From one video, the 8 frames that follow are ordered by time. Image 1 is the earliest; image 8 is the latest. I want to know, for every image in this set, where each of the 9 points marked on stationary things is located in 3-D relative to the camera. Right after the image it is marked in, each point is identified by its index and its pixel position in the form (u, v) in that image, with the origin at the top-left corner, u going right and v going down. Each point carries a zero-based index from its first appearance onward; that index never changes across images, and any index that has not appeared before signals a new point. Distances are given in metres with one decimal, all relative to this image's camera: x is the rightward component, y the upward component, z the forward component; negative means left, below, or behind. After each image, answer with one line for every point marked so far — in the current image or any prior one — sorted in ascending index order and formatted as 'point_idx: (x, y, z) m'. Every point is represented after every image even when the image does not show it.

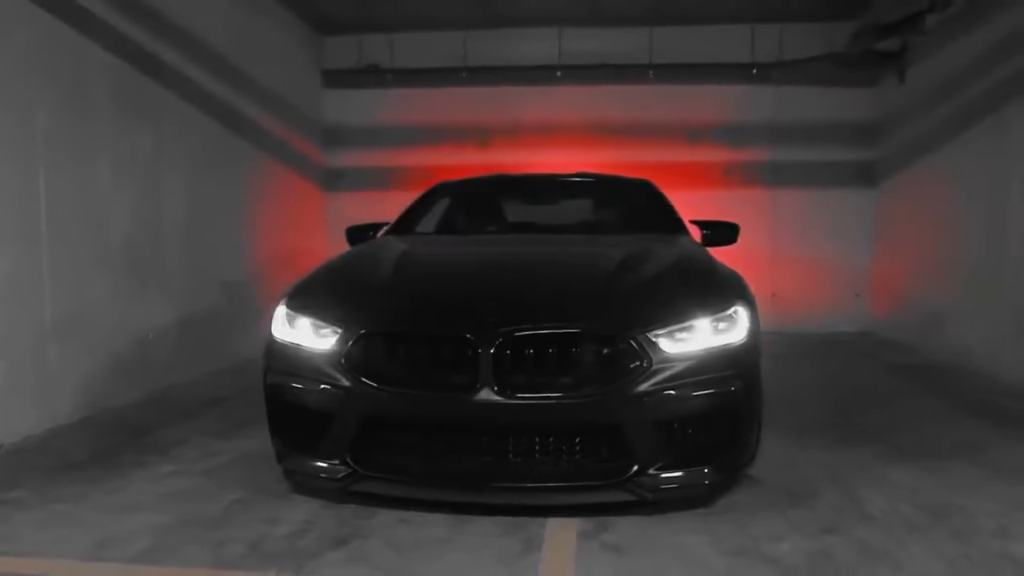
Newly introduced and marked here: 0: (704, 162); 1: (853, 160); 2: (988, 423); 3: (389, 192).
0: (+1.8, +1.2, +8.0) m
1: (+3.2, +1.2, +7.8) m
2: (+2.4, -0.7, +4.1) m
3: (-1.2, +1.0, +8.2) m
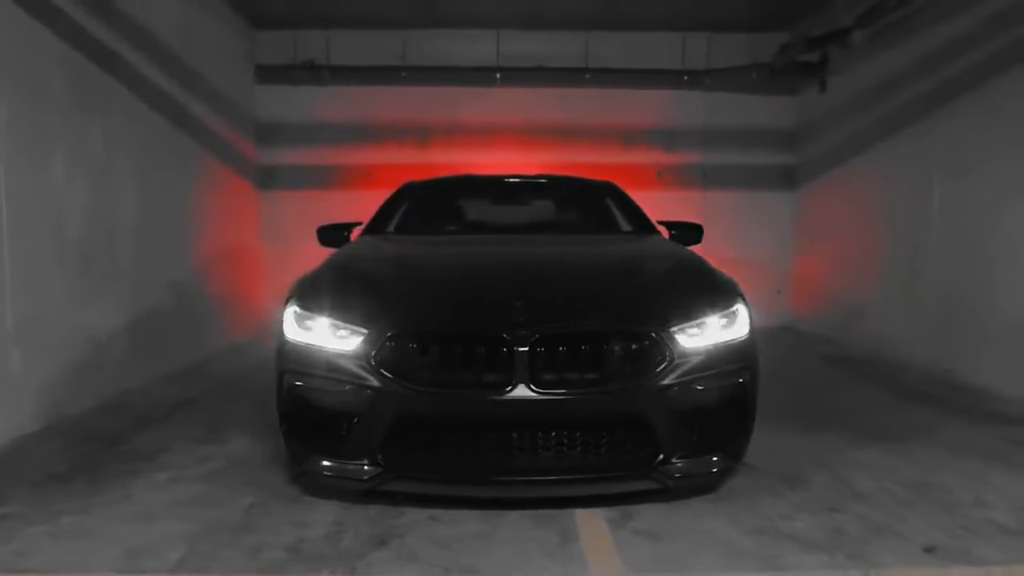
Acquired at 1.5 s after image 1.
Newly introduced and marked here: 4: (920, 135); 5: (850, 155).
0: (+1.2, +1.3, +8.2) m
1: (+2.6, +1.3, +8.3) m
2: (+2.3, -0.7, +4.5) m
3: (-1.8, +1.0, +8.1) m
4: (+2.9, +1.1, +5.8) m
5: (+2.9, +1.2, +7.0) m
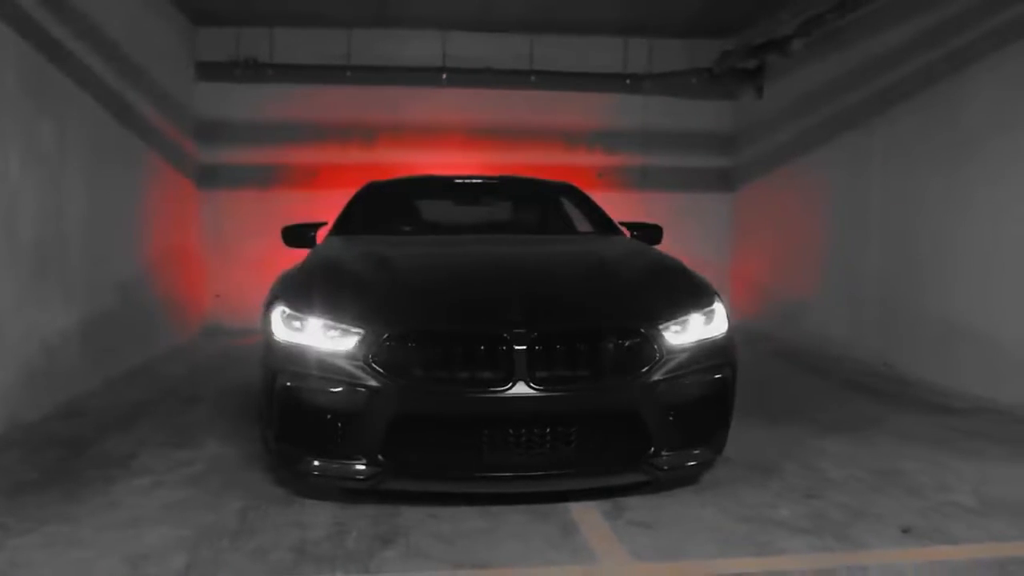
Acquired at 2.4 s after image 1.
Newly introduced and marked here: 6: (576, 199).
0: (+0.7, +1.3, +8.4) m
1: (+2.1, +1.3, +8.5) m
2: (+2.1, -0.6, +4.7) m
3: (-2.4, +1.0, +8.0) m
4: (+2.6, +1.1, +6.1) m
5: (+2.4, +1.2, +7.3) m
6: (+0.4, +0.6, +5.1) m
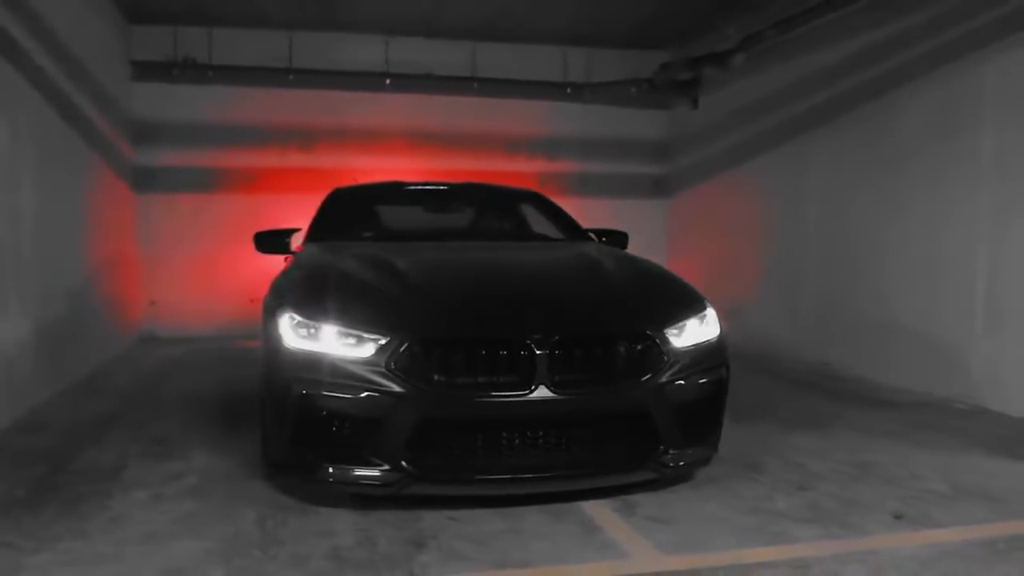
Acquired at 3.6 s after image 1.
0: (+0.1, +1.2, +8.5) m
1: (+1.5, +1.2, +8.8) m
2: (+1.9, -0.7, +5.0) m
3: (-2.9, +0.9, +7.7) m
4: (+2.2, +1.1, +6.4) m
5: (+2.0, +1.1, +7.6) m
6: (+0.2, +0.5, +5.2) m
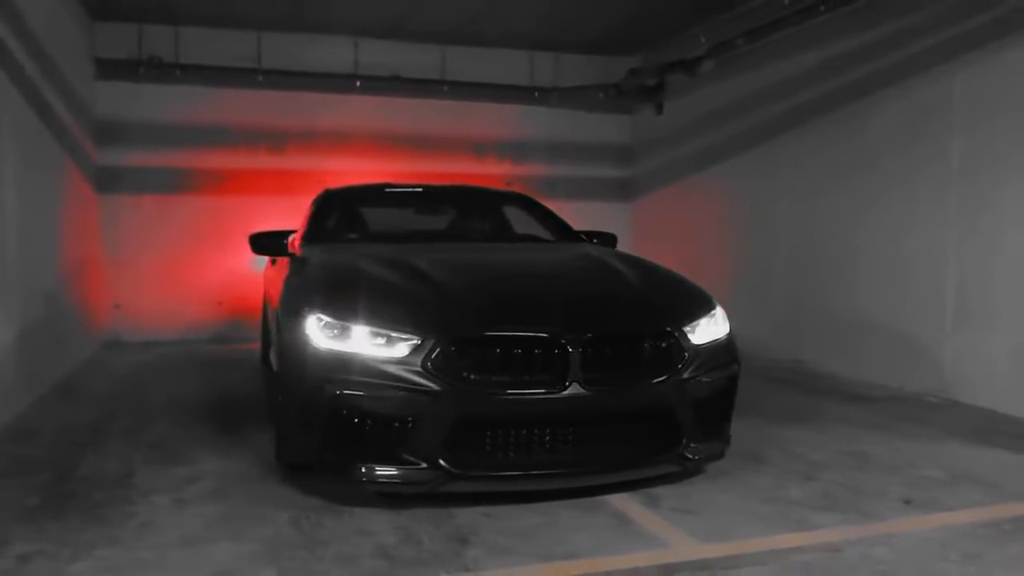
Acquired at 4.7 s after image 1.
0: (-0.2, +1.2, +8.6) m
1: (+1.1, +1.2, +9.0) m
2: (+1.8, -0.7, +5.2) m
3: (-3.1, +0.9, +7.6) m
4: (+2.0, +1.1, +6.7) m
5: (+1.7, +1.1, +7.8) m
6: (+0.1, +0.5, +5.3) m
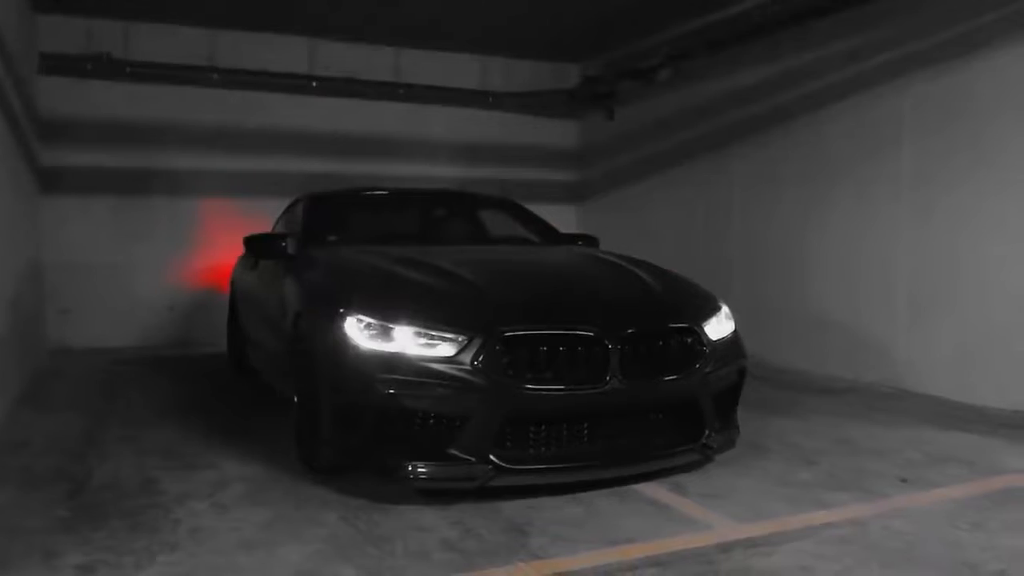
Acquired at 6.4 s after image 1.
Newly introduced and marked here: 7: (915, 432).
0: (-0.7, +1.2, +8.6) m
1: (+0.6, +1.2, +9.2) m
2: (+1.7, -0.7, +5.5) m
3: (-3.5, +0.8, +7.4) m
4: (+1.8, +1.1, +7.0) m
5: (+1.3, +1.1, +8.1) m
6: (0.0, +0.5, +5.4) m
7: (+2.0, -0.7, +4.1) m
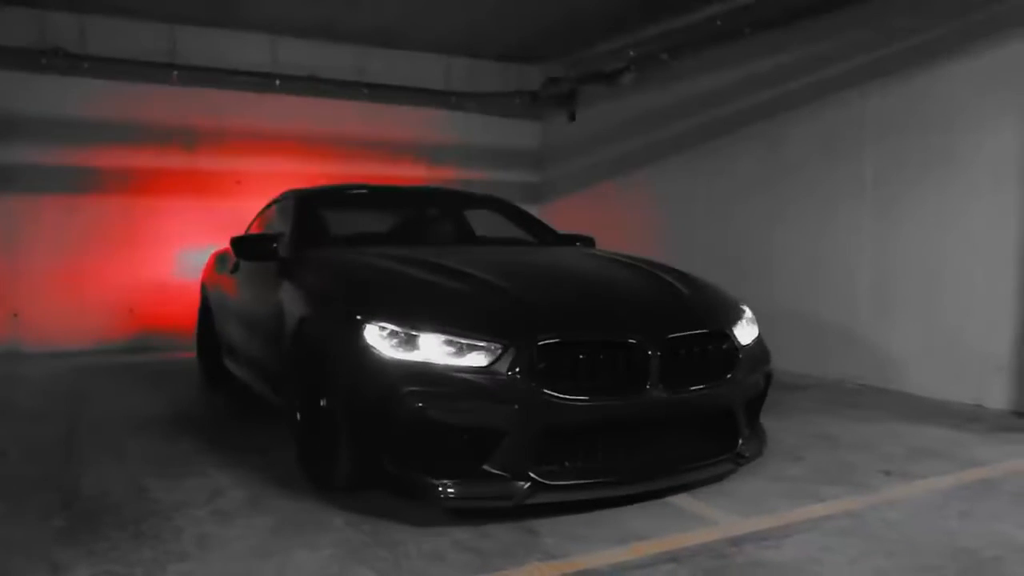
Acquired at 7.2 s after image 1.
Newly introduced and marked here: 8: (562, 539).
0: (-1.1, +1.2, +8.6) m
1: (+0.2, +1.2, +9.2) m
2: (+1.6, -0.7, +5.7) m
3: (-3.8, +0.8, +7.1) m
4: (+1.5, +1.1, +7.1) m
5: (+0.9, +1.1, +8.2) m
6: (-0.2, +0.5, +5.4) m
7: (+1.9, -0.7, +4.3) m
8: (+0.2, -0.8, +2.6) m
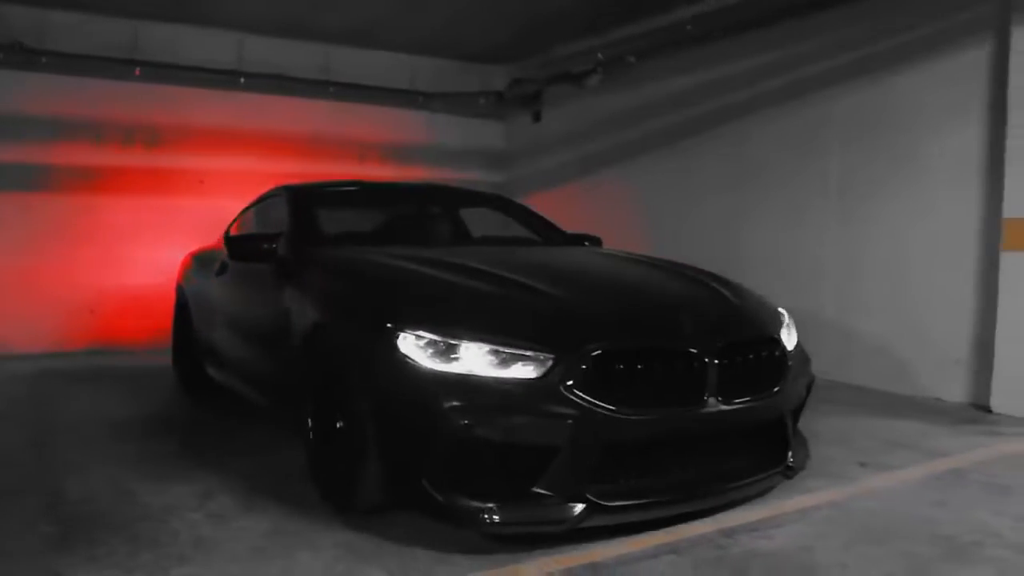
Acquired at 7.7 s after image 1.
0: (-1.4, +1.2, +8.6) m
1: (-0.2, +1.2, +9.3) m
2: (+1.4, -0.6, +5.8) m
3: (-4.0, +0.8, +6.9) m
4: (+1.2, +1.1, +7.3) m
5: (+0.6, +1.1, +8.3) m
6: (-0.4, +0.5, +5.4) m
7: (+1.9, -0.7, +4.4) m
8: (+0.2, -0.8, +2.7) m
